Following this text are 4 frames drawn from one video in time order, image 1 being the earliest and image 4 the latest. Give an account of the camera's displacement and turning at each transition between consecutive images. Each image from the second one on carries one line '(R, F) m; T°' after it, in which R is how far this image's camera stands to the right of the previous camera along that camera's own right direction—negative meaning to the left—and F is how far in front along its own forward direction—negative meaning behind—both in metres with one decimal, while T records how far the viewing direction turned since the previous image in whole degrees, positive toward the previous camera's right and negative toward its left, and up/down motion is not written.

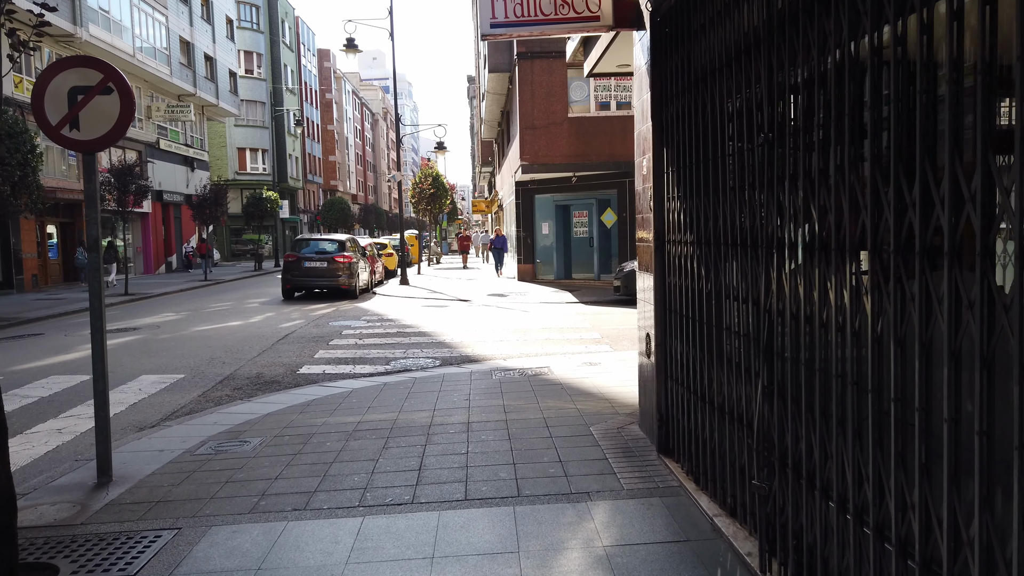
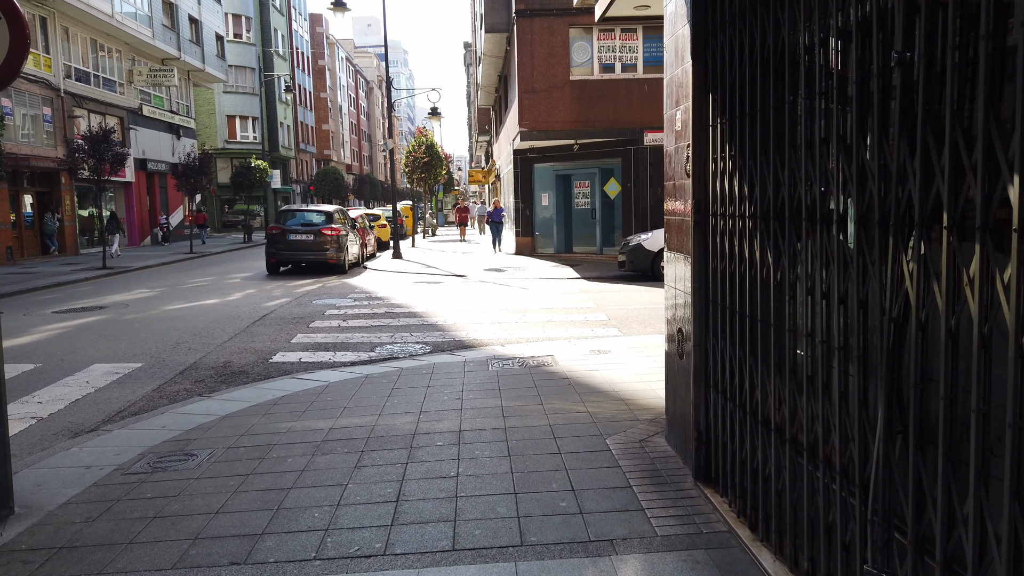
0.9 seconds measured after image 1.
(0.0, +1.1) m; 0°
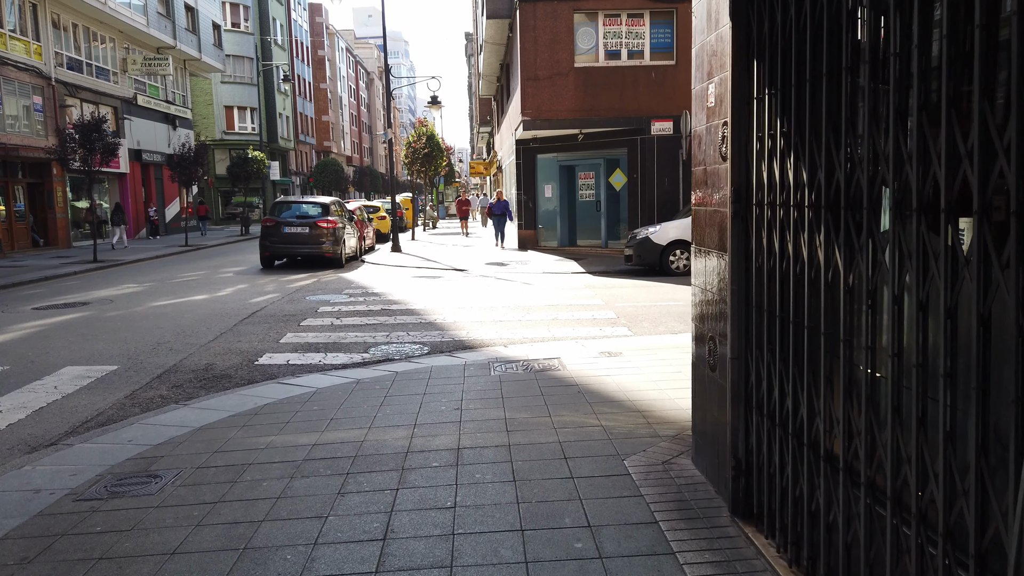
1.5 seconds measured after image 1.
(0.0, +0.6) m; 0°
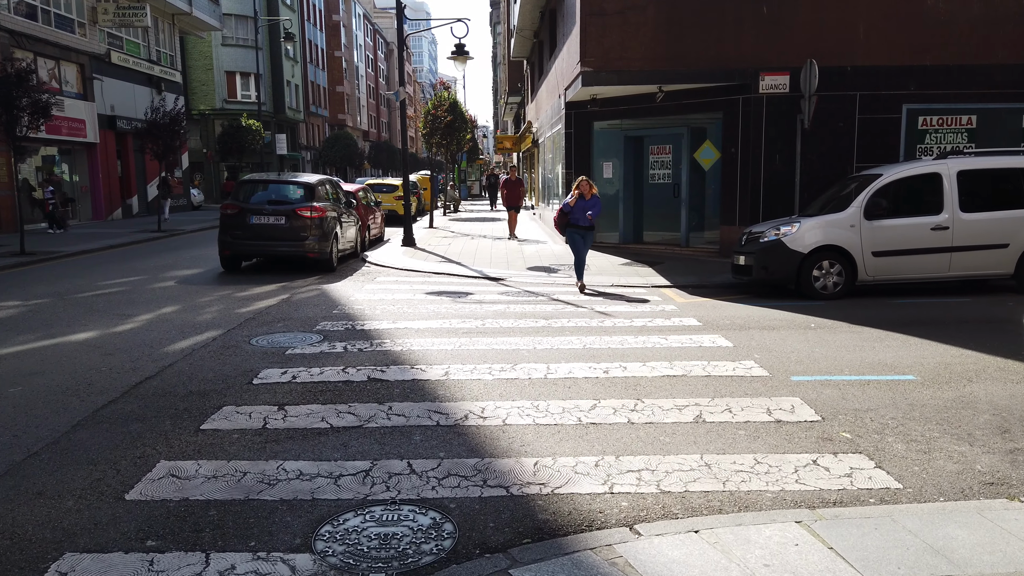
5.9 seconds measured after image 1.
(-0.6, +5.1) m; -1°
